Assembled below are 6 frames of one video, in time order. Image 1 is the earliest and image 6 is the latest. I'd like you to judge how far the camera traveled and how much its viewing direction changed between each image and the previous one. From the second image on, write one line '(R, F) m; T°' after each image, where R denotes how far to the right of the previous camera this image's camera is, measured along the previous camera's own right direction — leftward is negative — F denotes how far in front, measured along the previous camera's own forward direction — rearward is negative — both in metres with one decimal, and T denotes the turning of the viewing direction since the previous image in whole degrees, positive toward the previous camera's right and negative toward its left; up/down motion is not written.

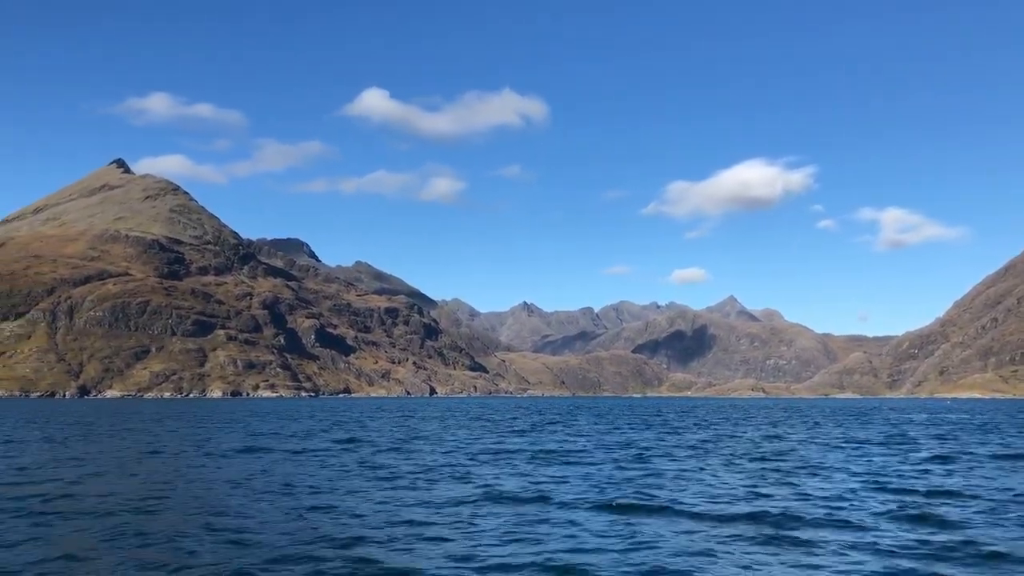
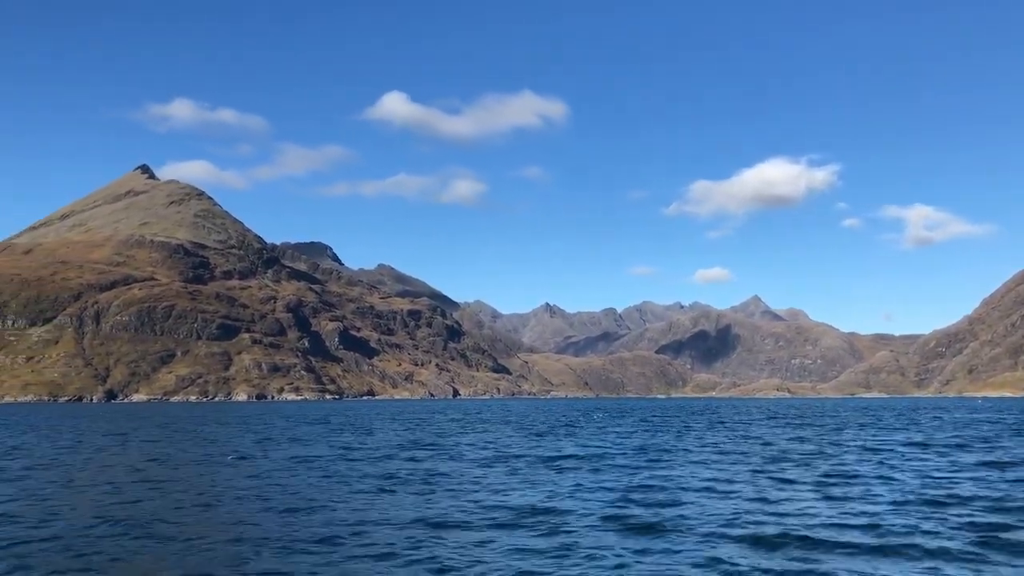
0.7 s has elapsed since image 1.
(-3.2, +1.3) m; -1°
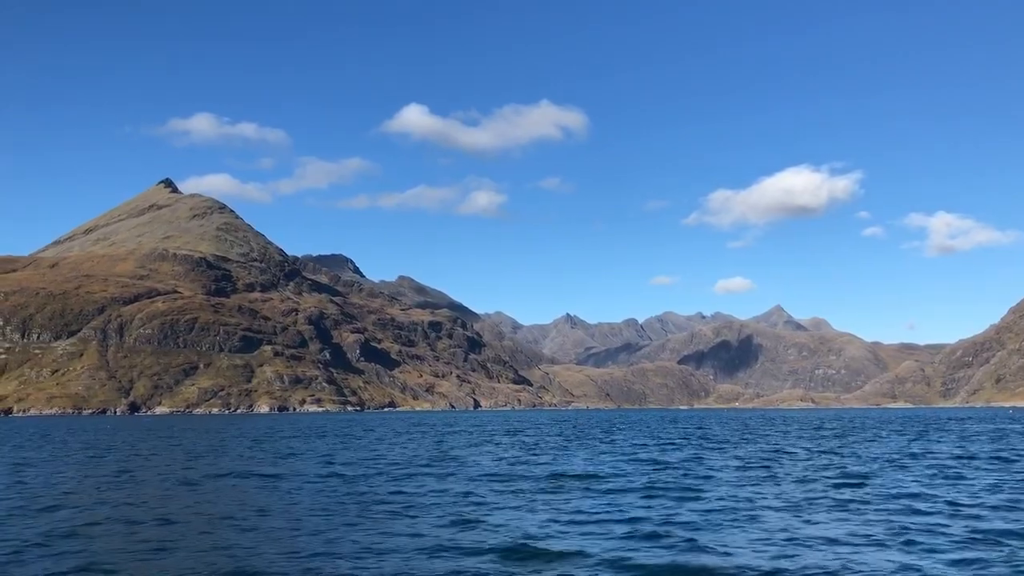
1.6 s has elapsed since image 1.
(-4.0, +1.4) m; -1°
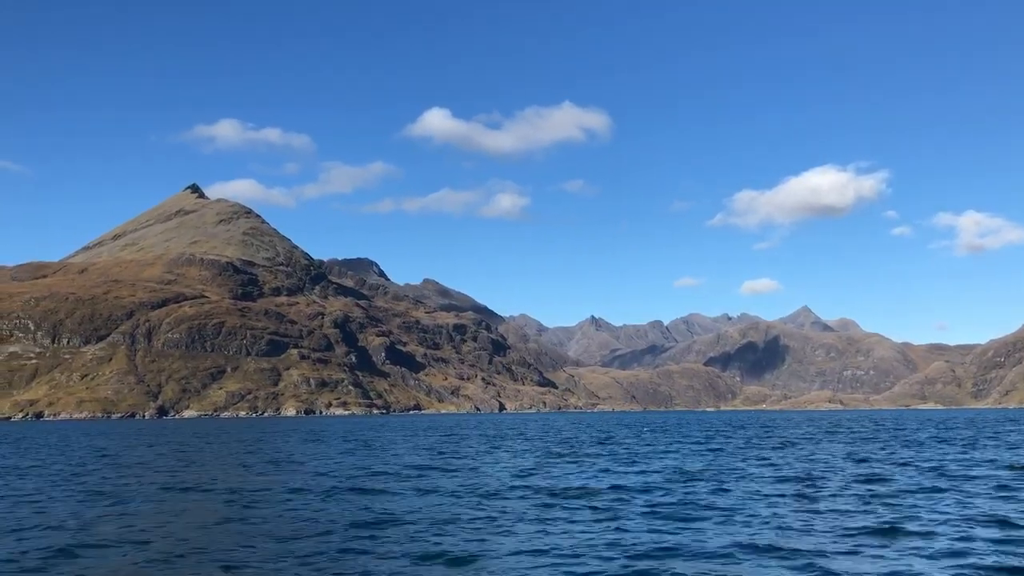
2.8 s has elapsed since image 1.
(-4.5, +0.9) m; -1°
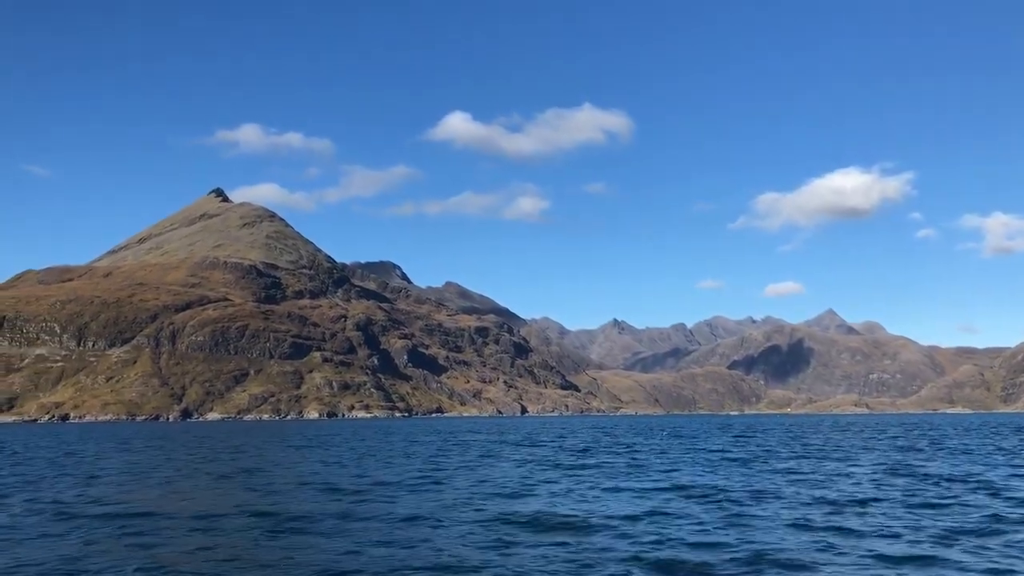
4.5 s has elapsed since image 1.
(-4.5, +2.5) m; -1°
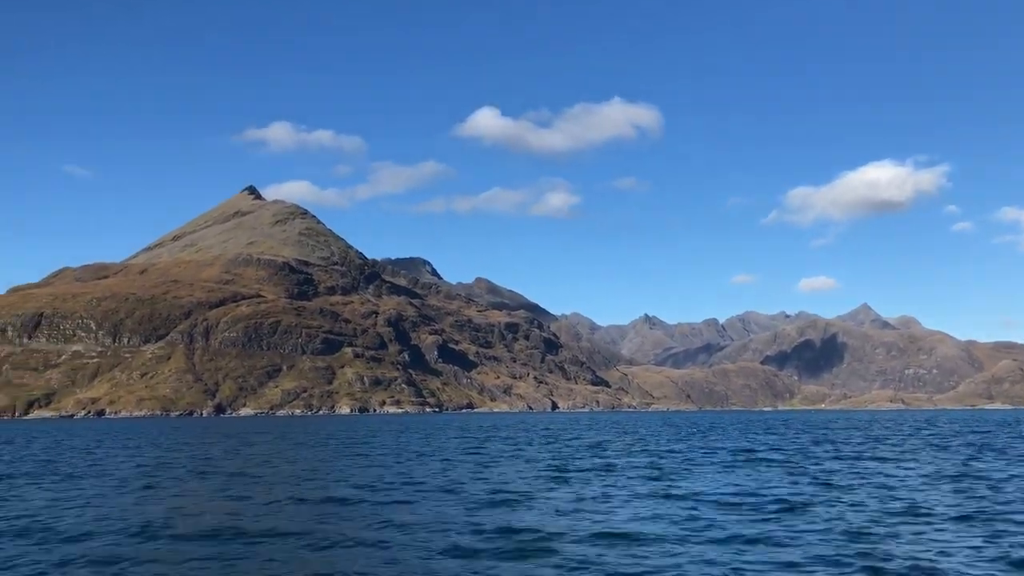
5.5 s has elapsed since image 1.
(-5.1, +1.4) m; -2°
